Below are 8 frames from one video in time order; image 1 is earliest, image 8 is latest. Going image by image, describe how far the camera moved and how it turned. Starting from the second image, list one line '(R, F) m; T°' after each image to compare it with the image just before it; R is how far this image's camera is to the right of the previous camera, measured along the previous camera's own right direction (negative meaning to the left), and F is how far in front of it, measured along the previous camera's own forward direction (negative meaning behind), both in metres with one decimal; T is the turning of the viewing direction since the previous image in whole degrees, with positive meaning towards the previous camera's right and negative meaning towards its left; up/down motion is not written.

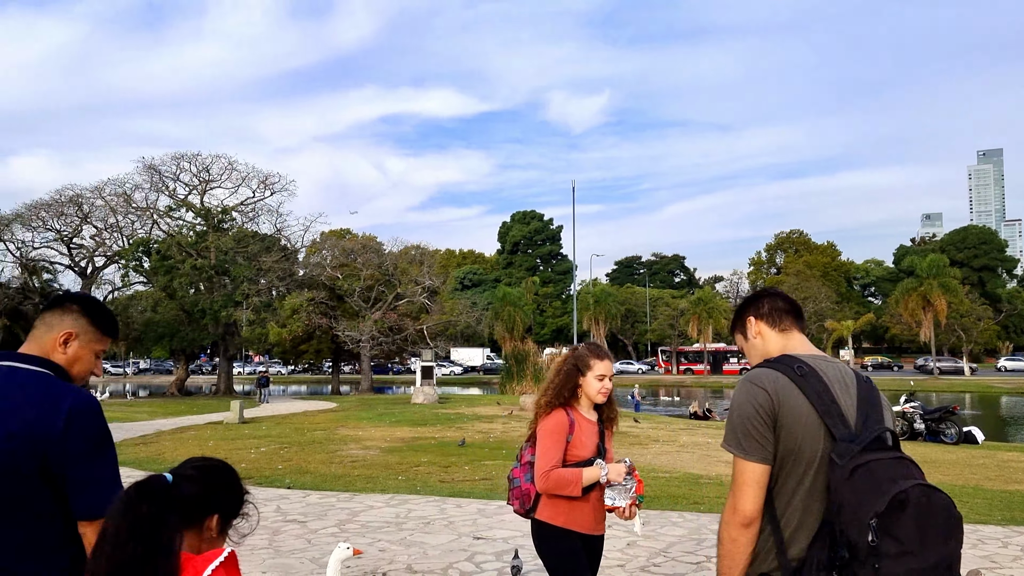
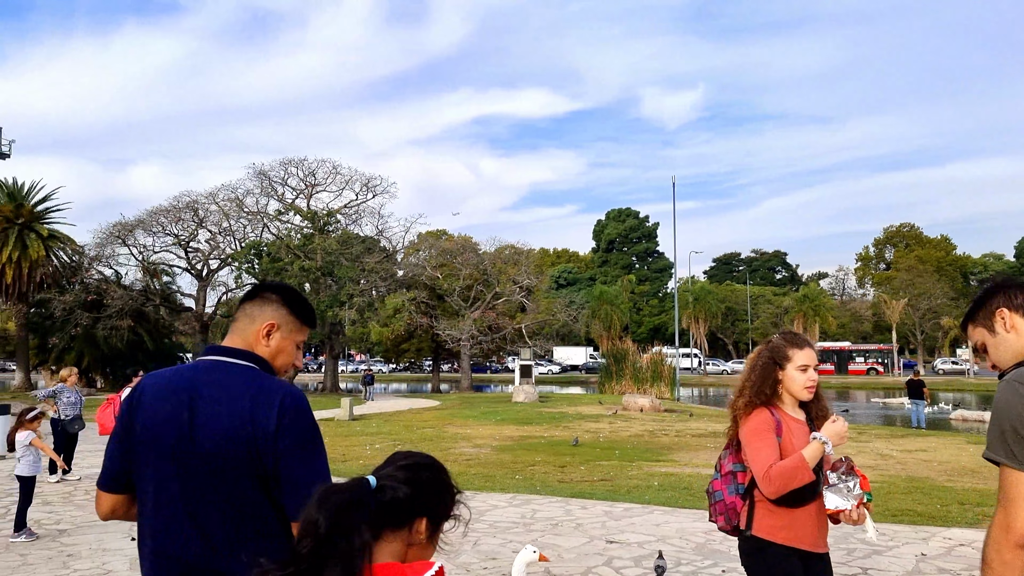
(-0.4, +0.2) m; -7°
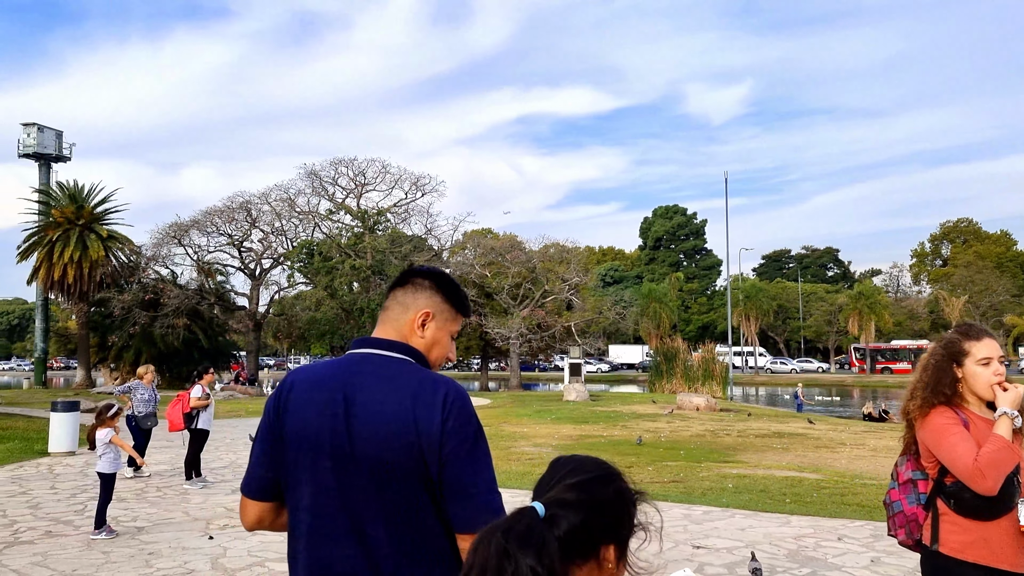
(-0.3, +0.2) m; -3°
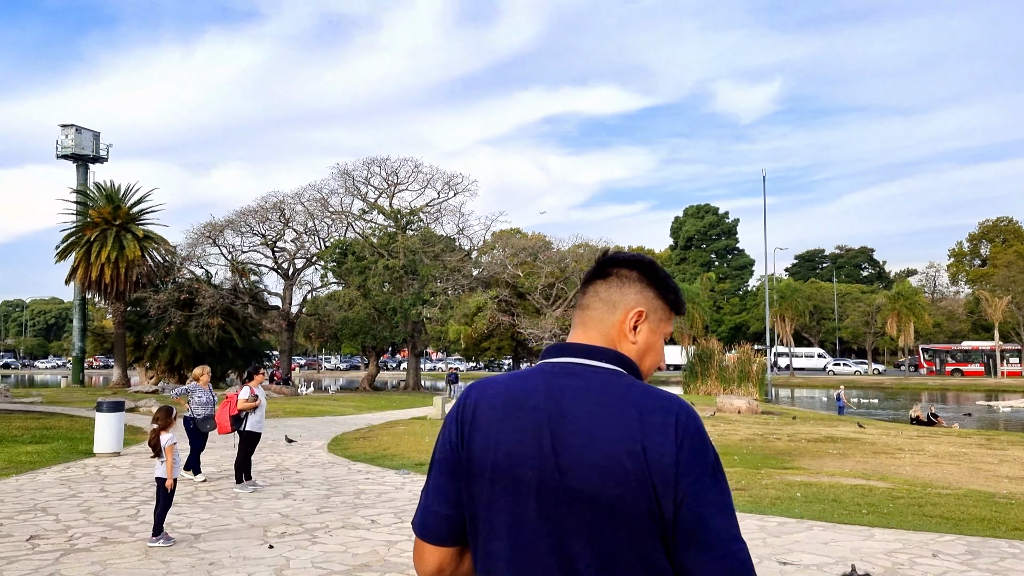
(-0.4, +0.3) m; -2°
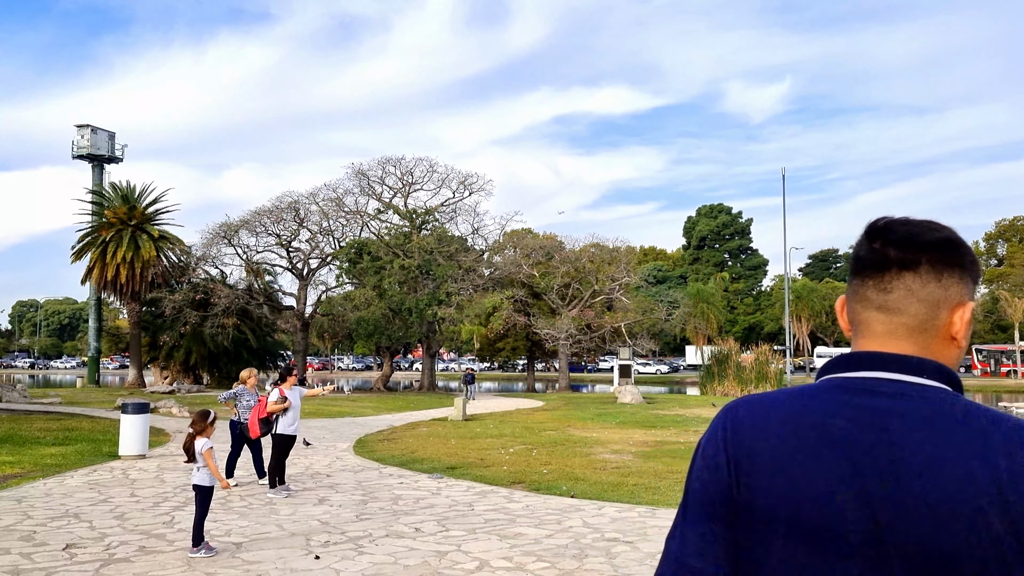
(-0.4, +0.3) m; -1°
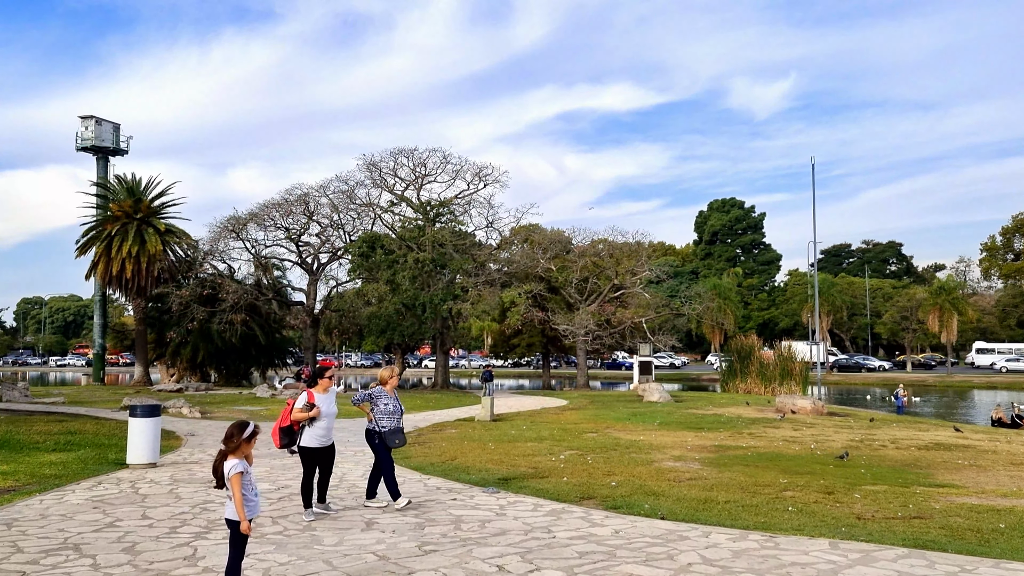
(-0.8, +1.5) m; 0°
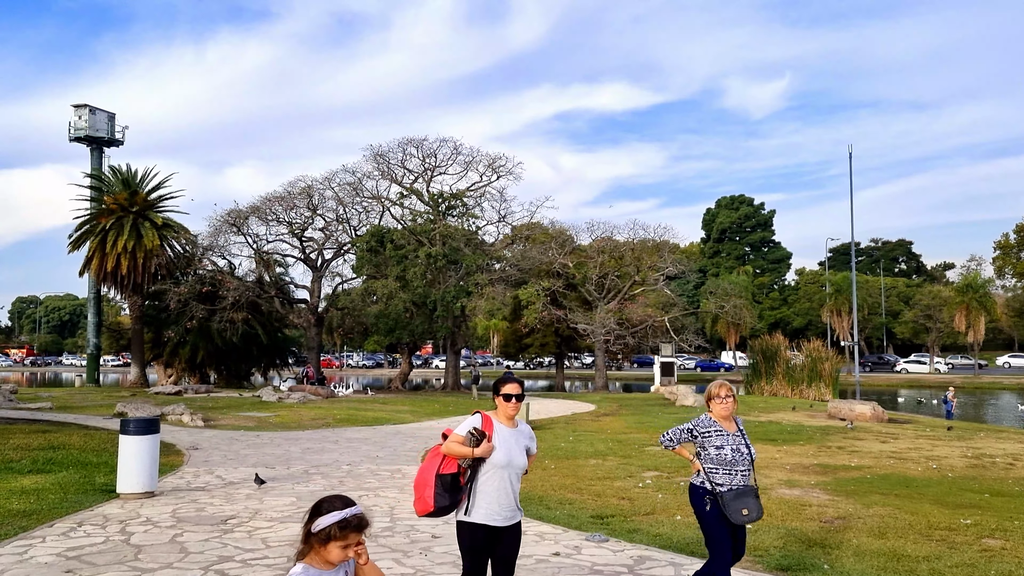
(-1.1, +2.4) m; 0°
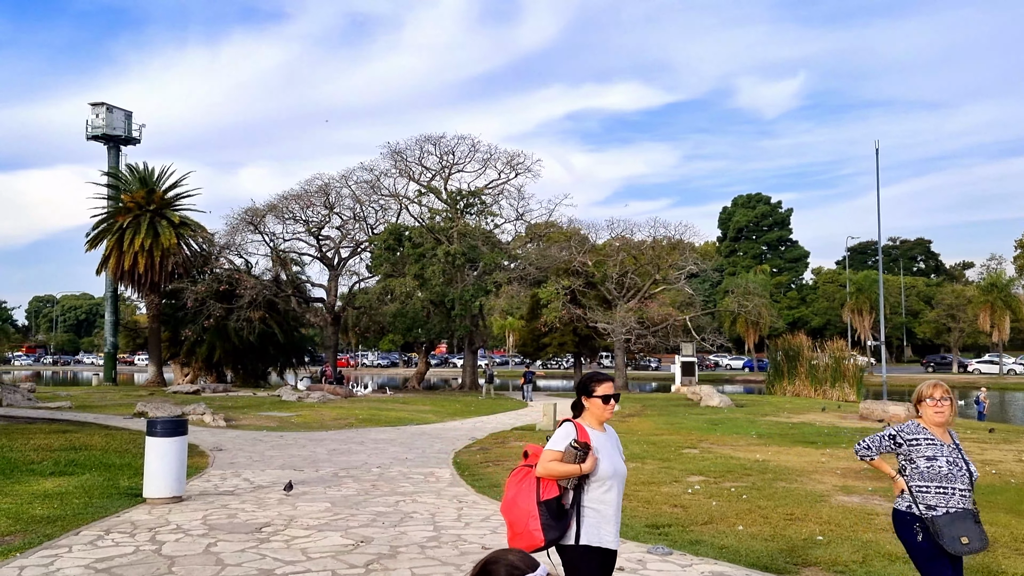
(-0.4, +0.5) m; -1°
